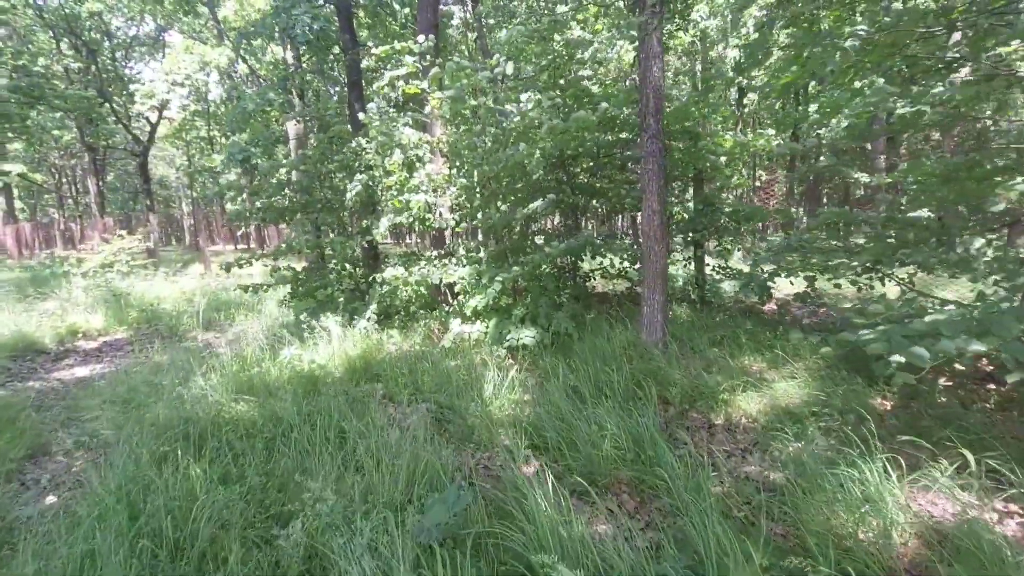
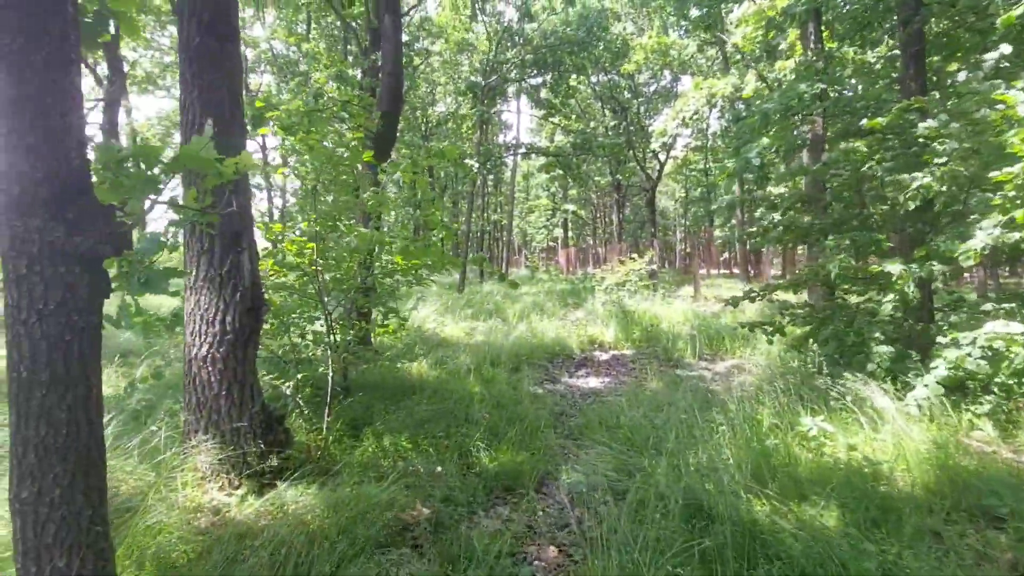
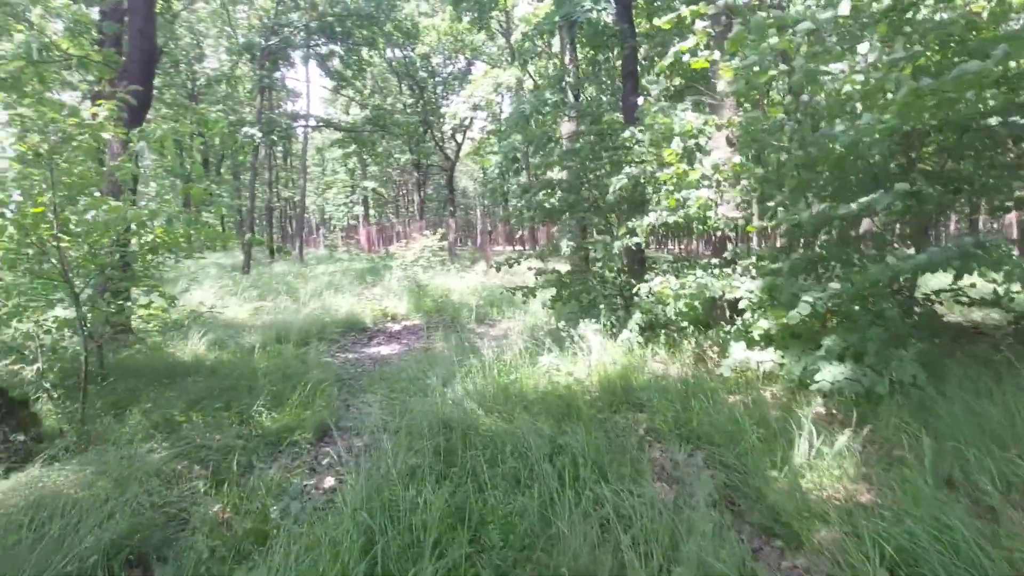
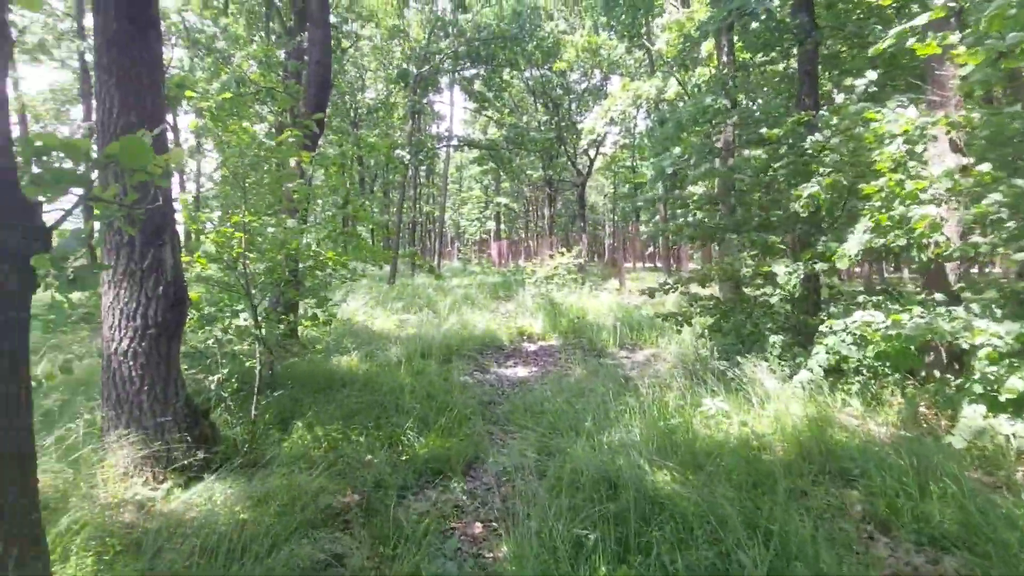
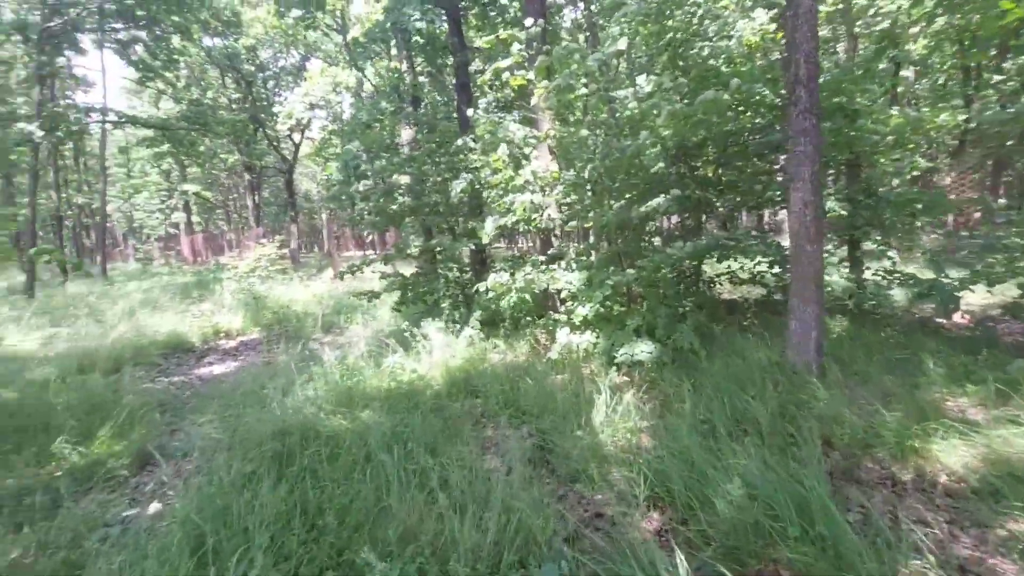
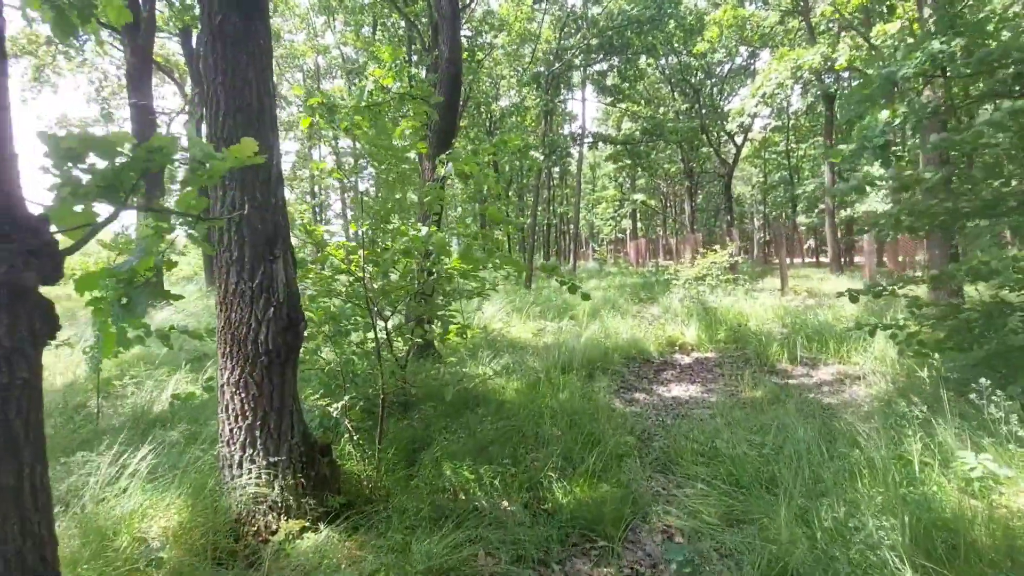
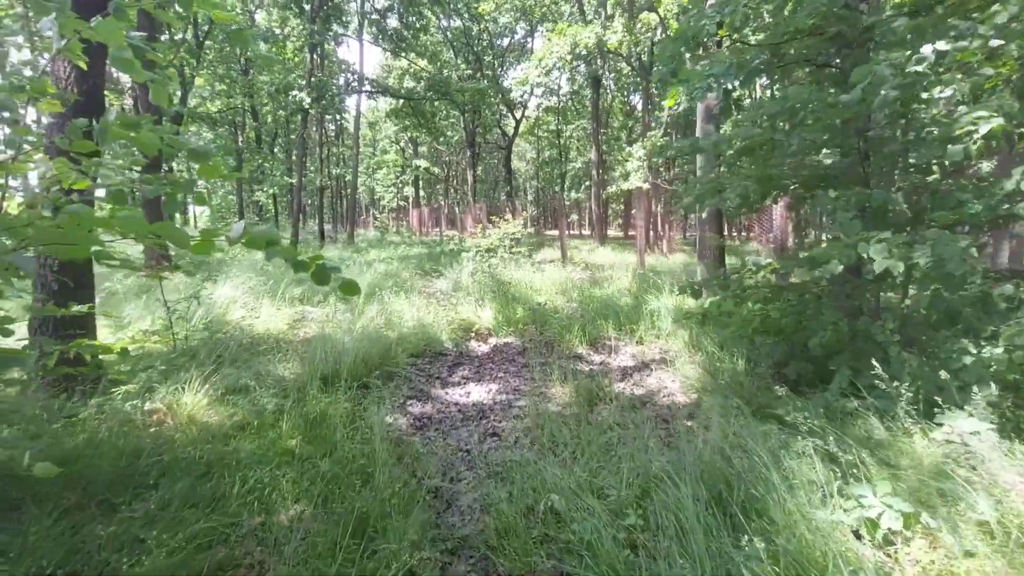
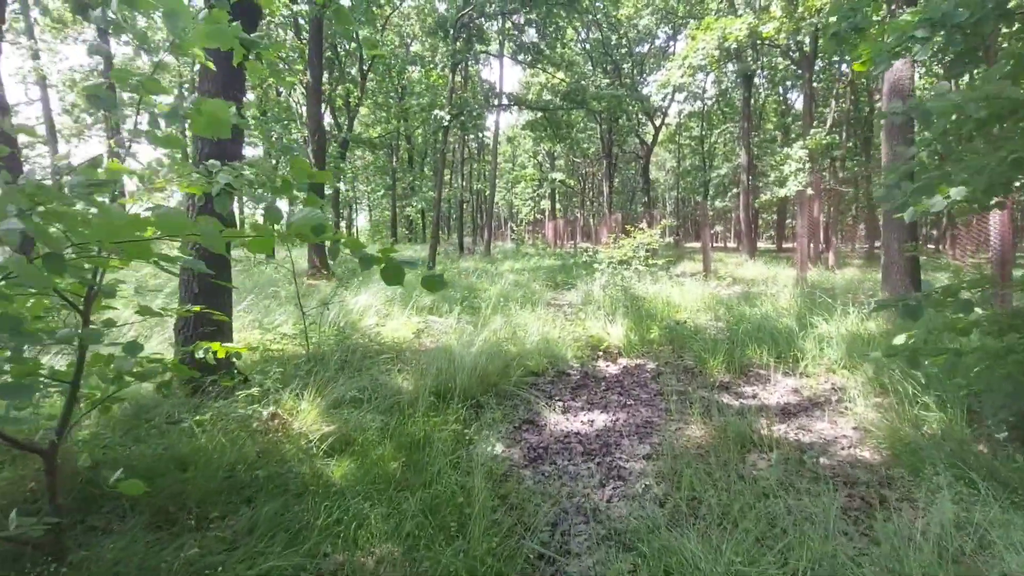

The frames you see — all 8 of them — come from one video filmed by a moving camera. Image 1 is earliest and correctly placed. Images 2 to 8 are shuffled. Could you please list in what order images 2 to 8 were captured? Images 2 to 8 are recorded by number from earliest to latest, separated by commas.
5, 3, 4, 2, 6, 7, 8
